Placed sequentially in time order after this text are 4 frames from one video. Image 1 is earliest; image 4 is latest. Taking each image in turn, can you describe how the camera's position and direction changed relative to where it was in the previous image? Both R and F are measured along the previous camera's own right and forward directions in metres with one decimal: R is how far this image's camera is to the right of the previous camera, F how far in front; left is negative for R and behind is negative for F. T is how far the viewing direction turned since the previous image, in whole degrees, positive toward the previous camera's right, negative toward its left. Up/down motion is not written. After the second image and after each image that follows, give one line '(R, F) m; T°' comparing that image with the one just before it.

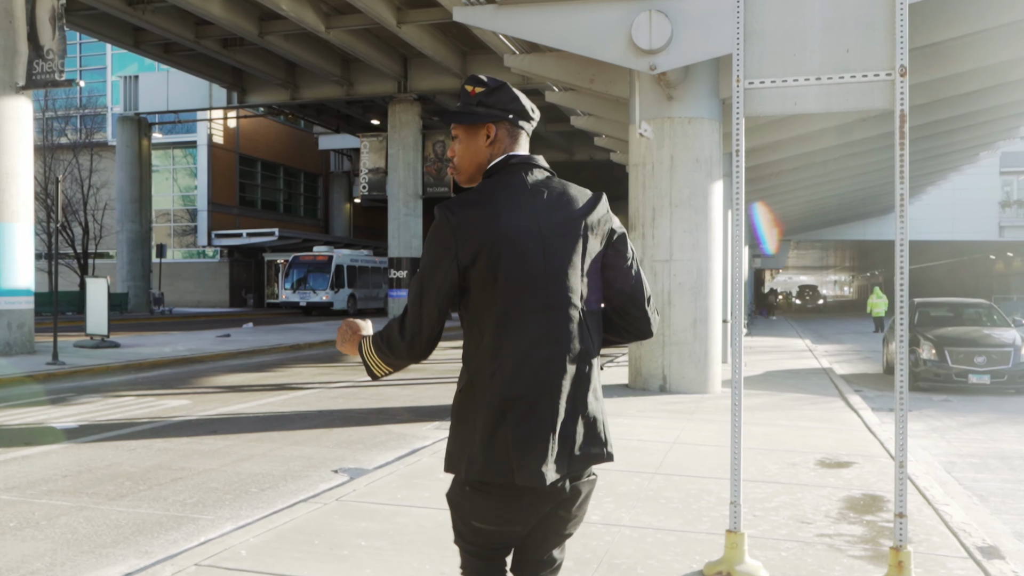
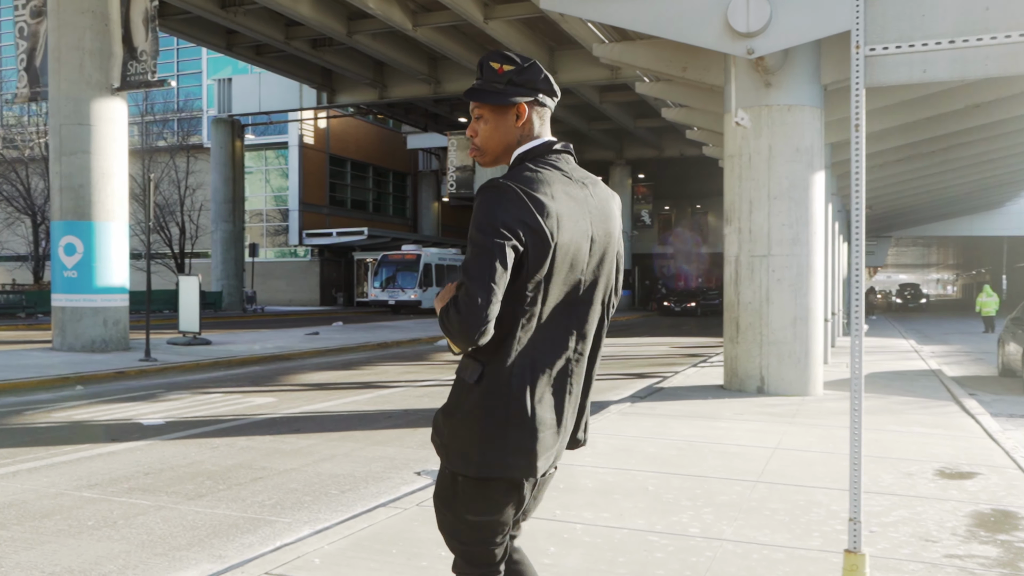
(0.0, +0.4) m; -5°
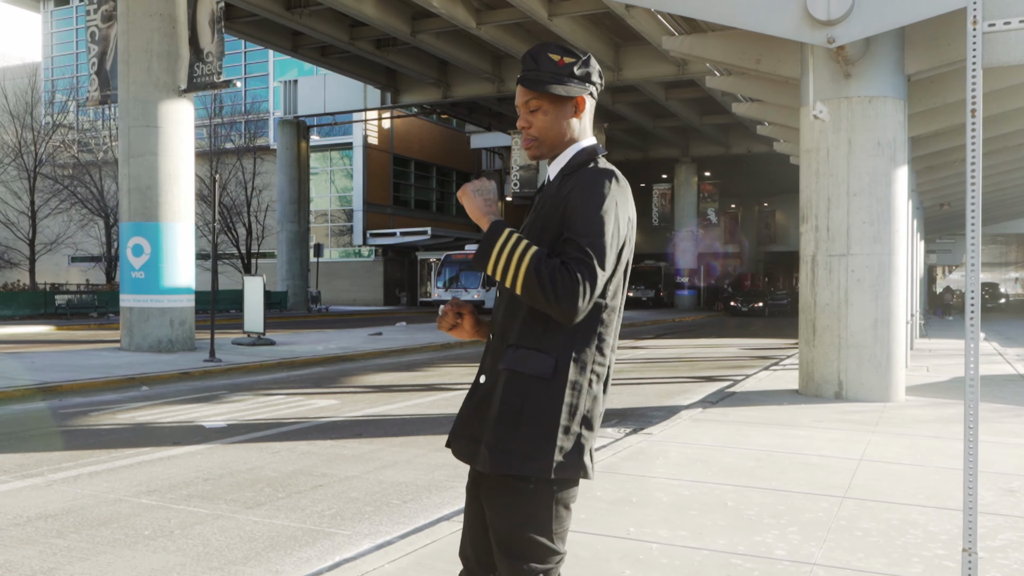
(0.0, +0.3) m; -4°
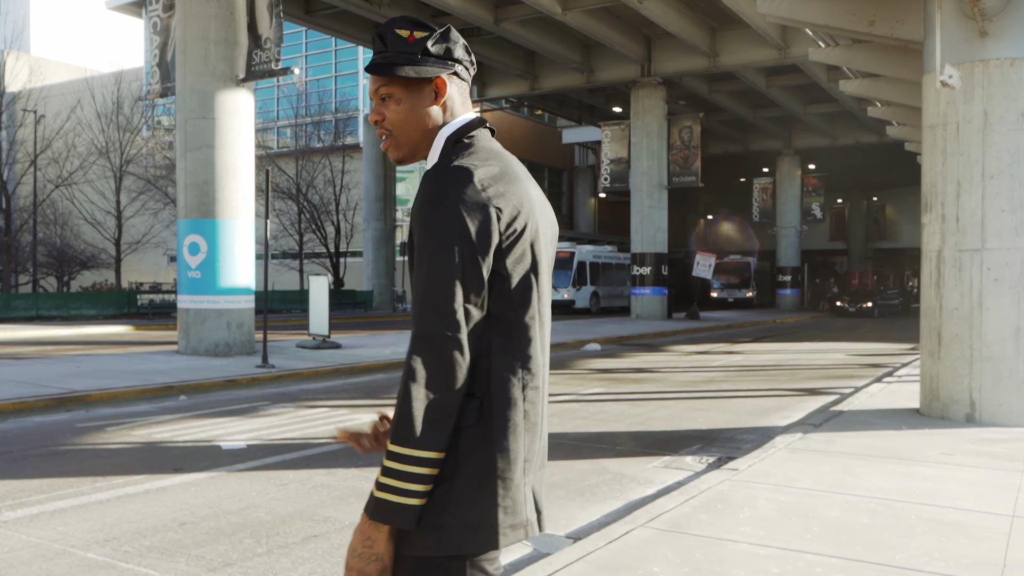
(+0.3, +1.4) m; -6°
